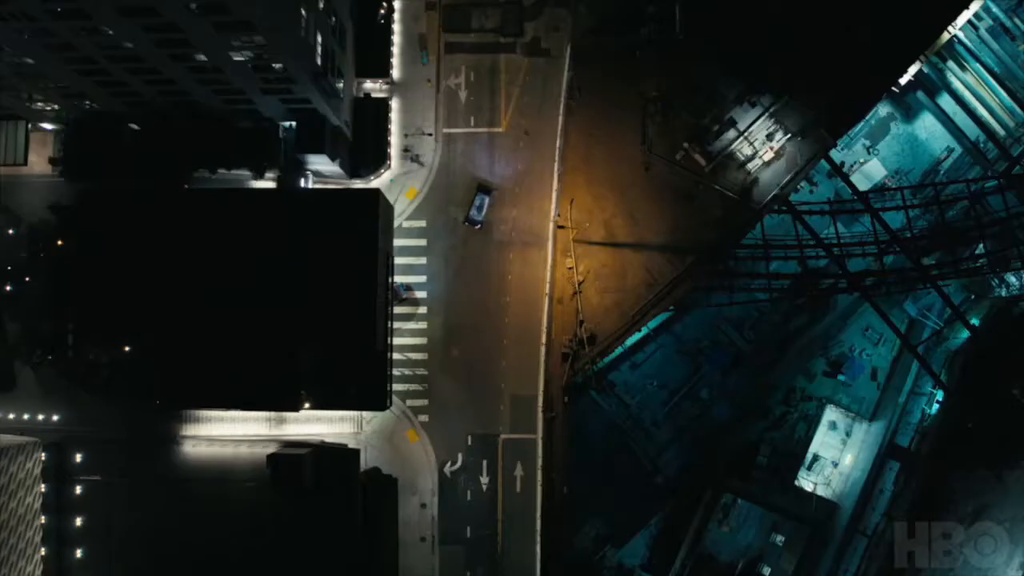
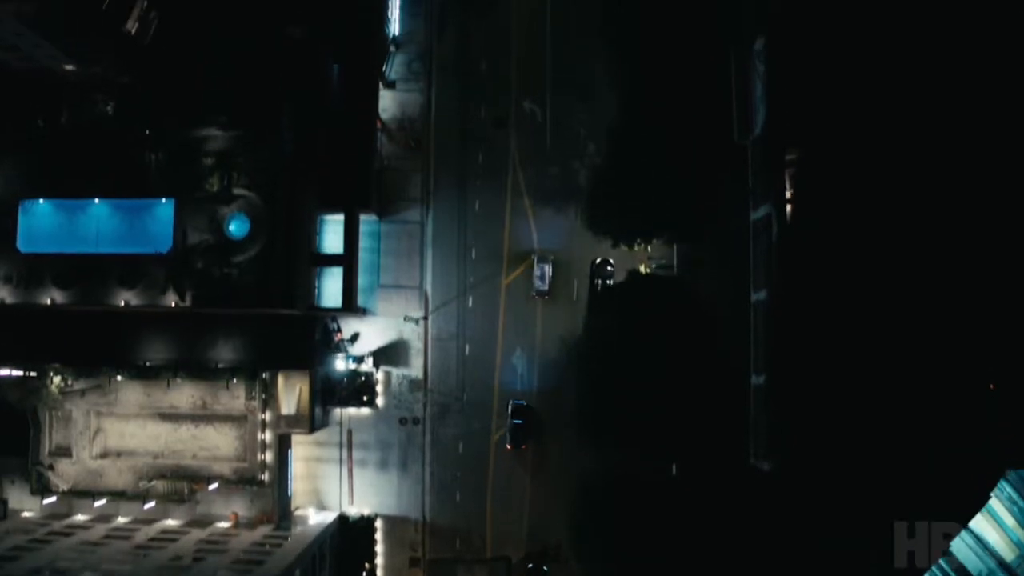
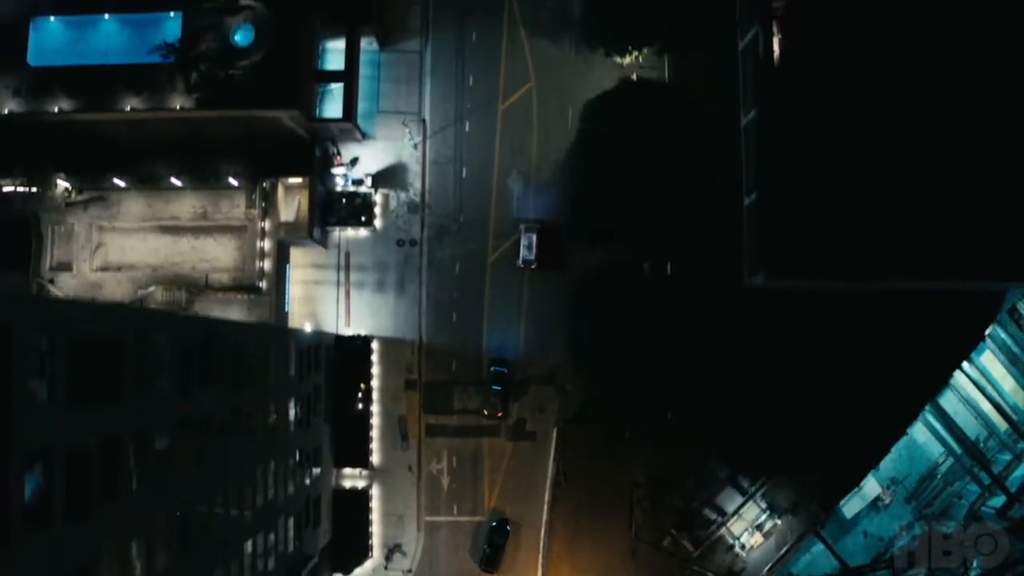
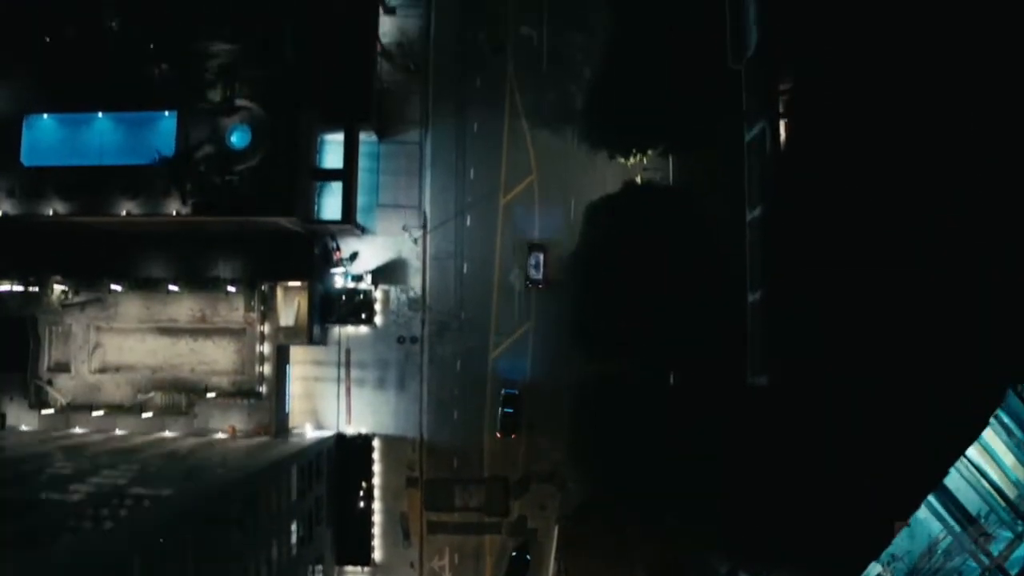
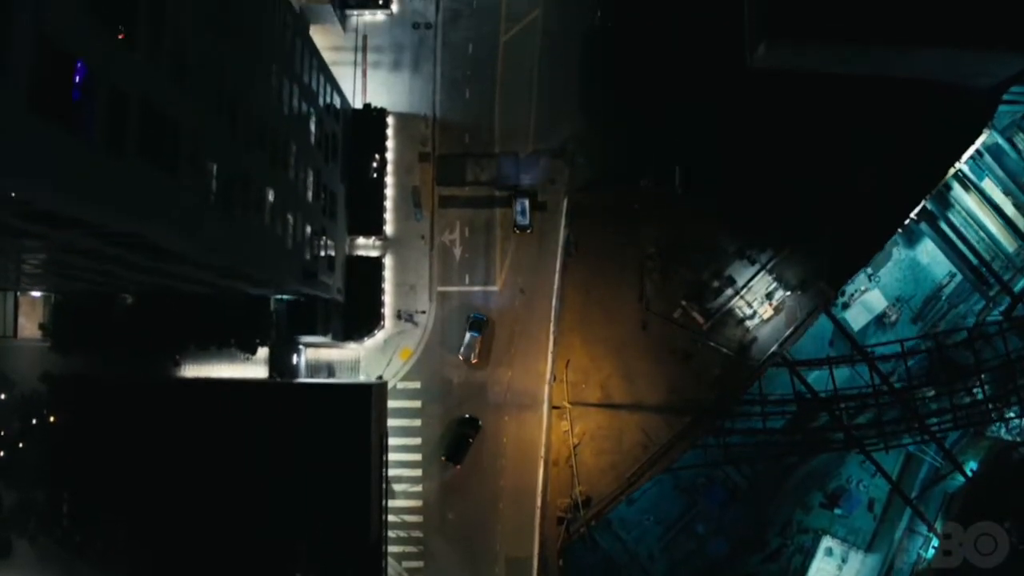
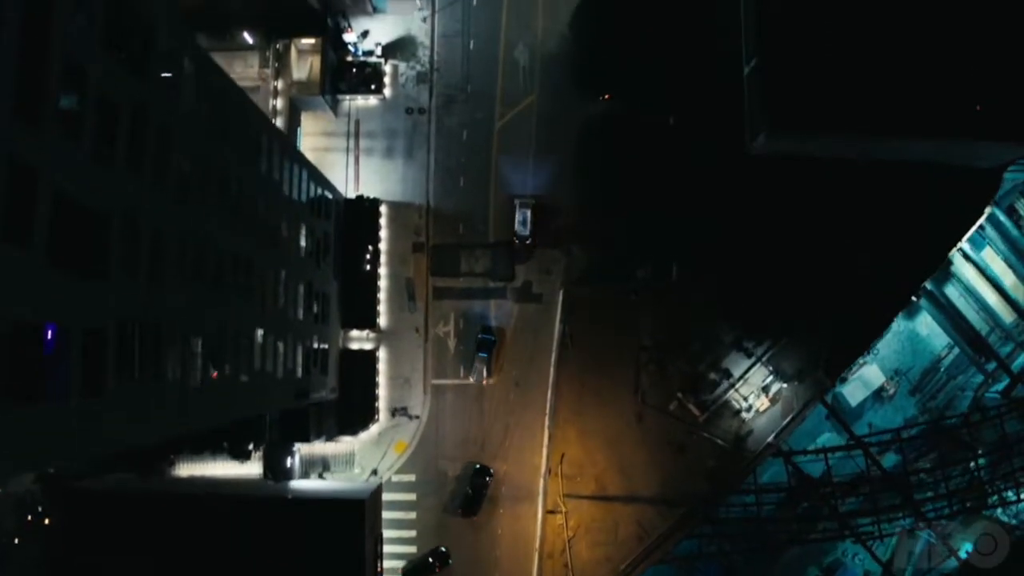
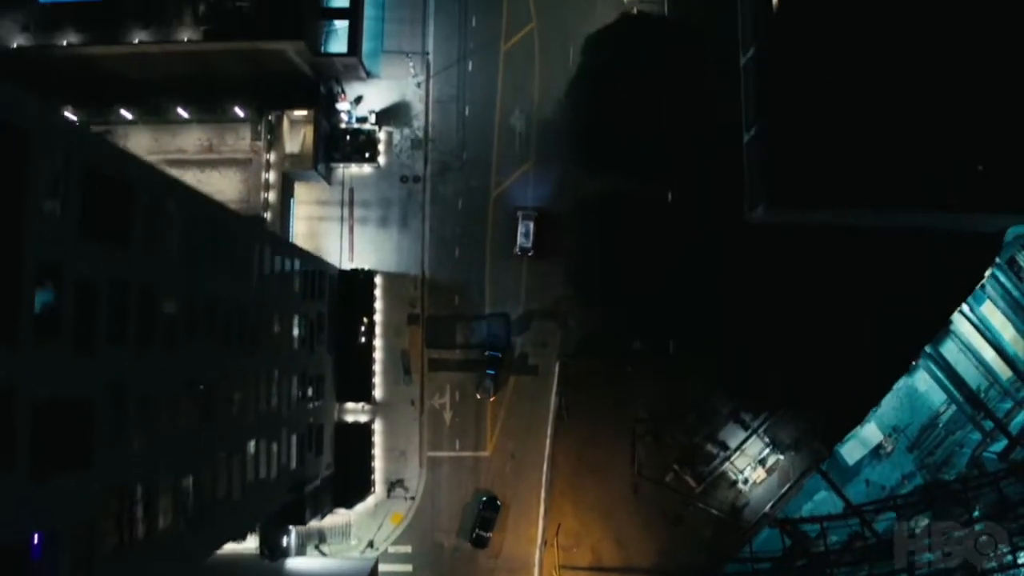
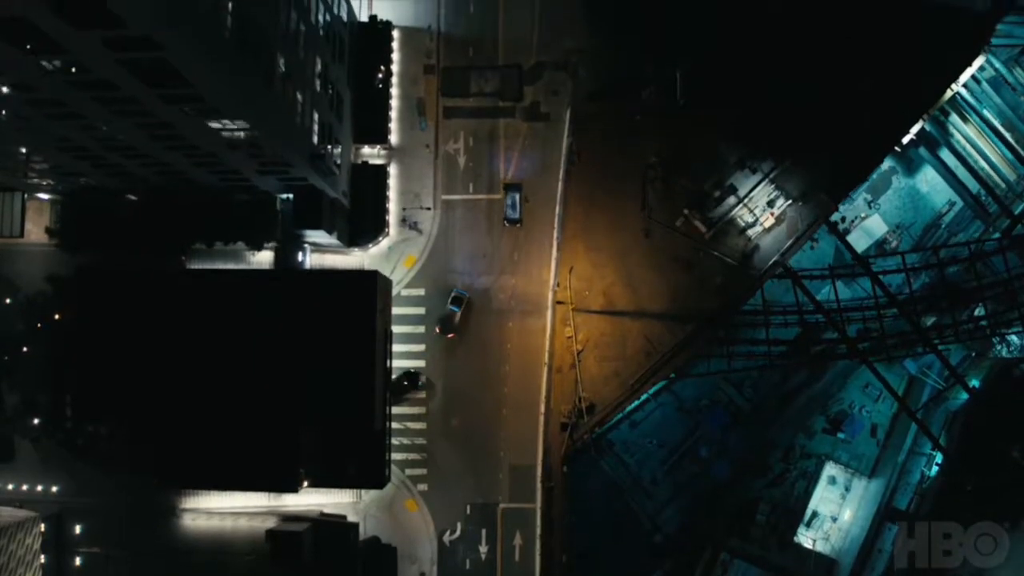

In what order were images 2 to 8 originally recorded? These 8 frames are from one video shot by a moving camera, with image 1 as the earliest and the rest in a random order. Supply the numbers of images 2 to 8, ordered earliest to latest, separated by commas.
8, 5, 6, 7, 3, 4, 2
